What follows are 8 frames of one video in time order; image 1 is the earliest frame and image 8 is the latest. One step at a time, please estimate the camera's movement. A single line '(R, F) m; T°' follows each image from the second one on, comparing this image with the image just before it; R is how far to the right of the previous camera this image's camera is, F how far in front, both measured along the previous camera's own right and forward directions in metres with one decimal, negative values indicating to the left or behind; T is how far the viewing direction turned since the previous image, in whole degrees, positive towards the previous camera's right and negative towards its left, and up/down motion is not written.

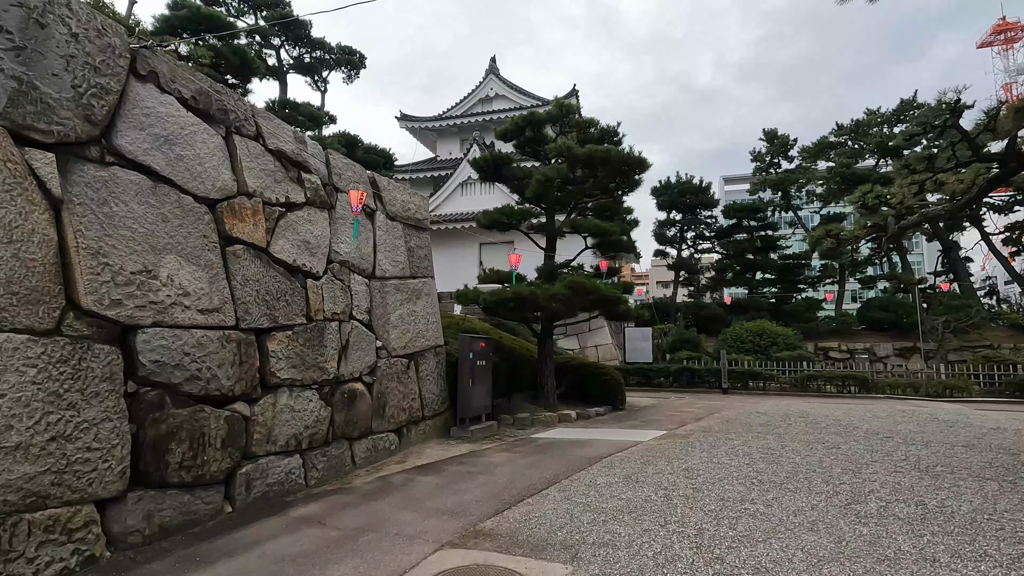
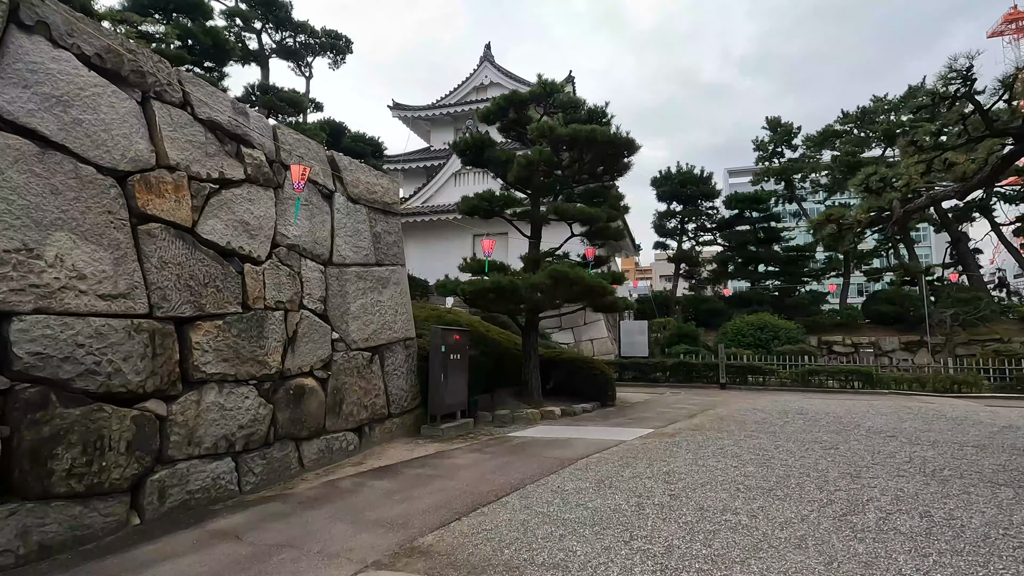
(+0.4, +0.5) m; -1°
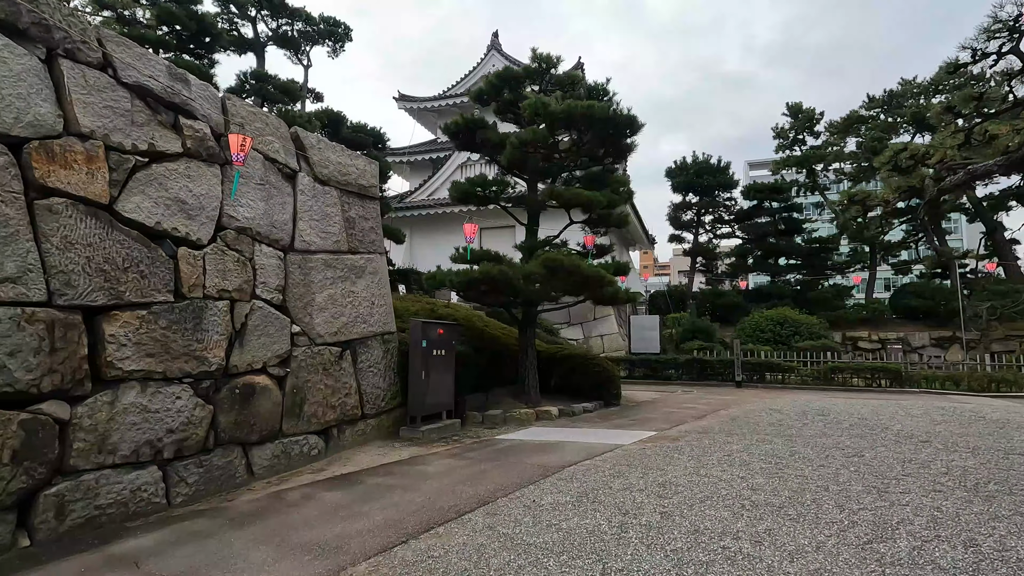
(+0.4, +0.6) m; -2°
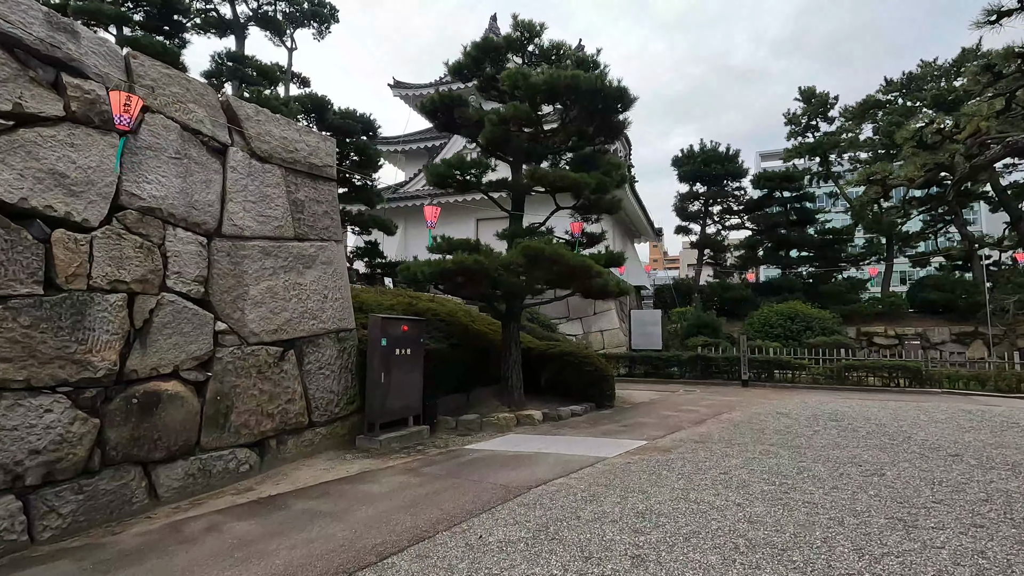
(+0.4, +0.8) m; -1°
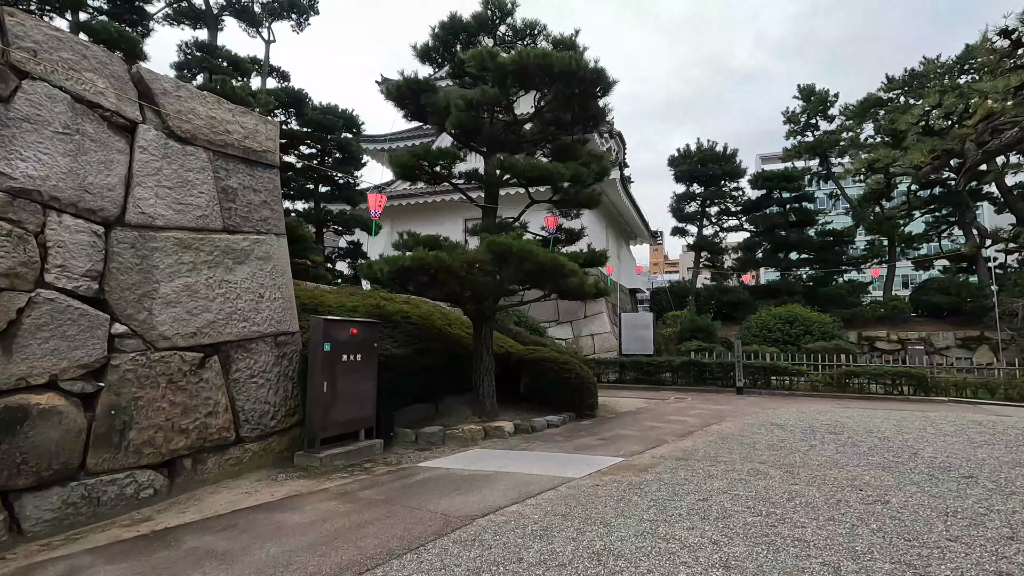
(+0.4, +0.6) m; 0°
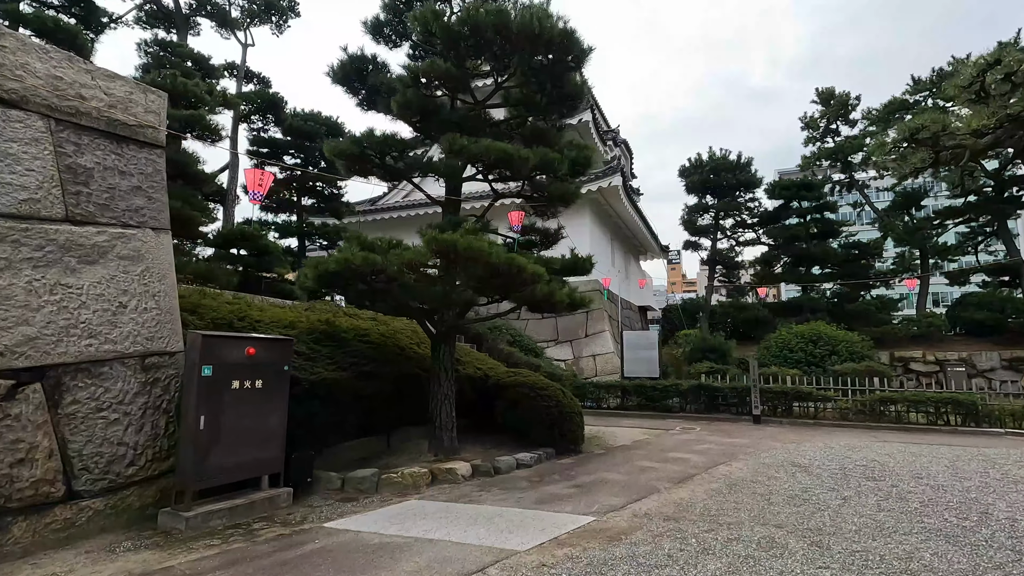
(+0.7, +1.3) m; -2°
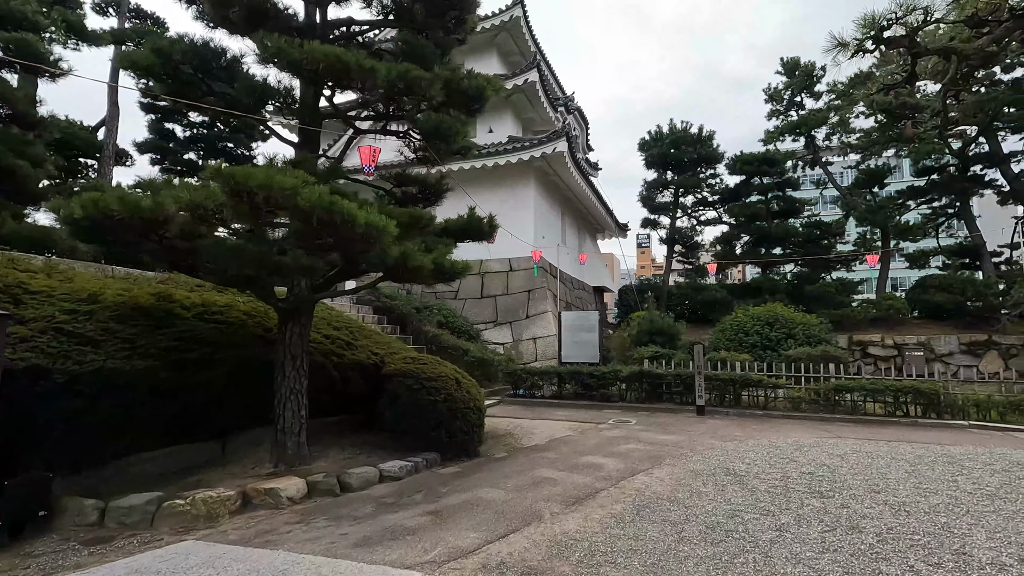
(+1.0, +1.4) m; +3°
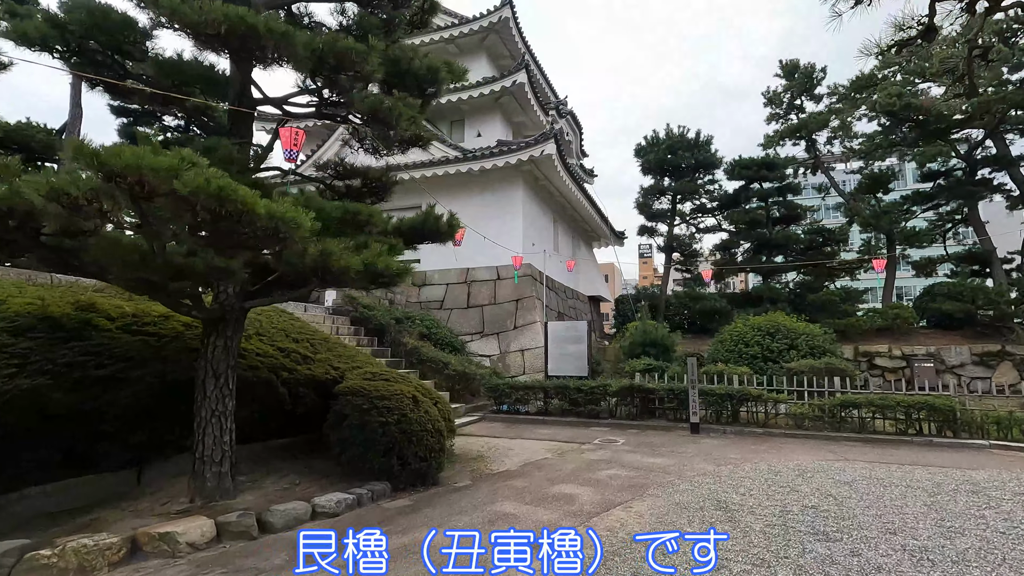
(+0.4, +0.7) m; 0°
